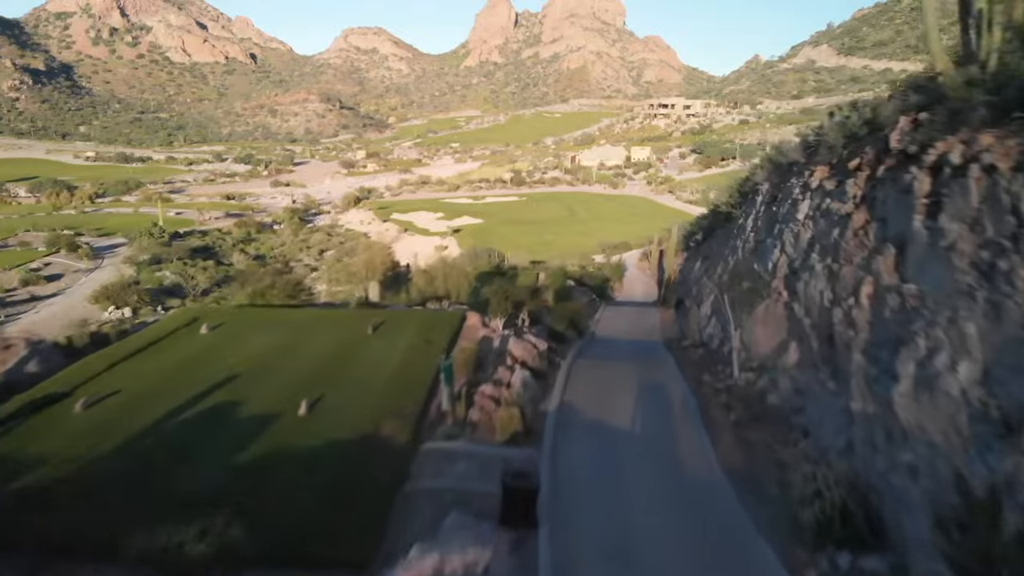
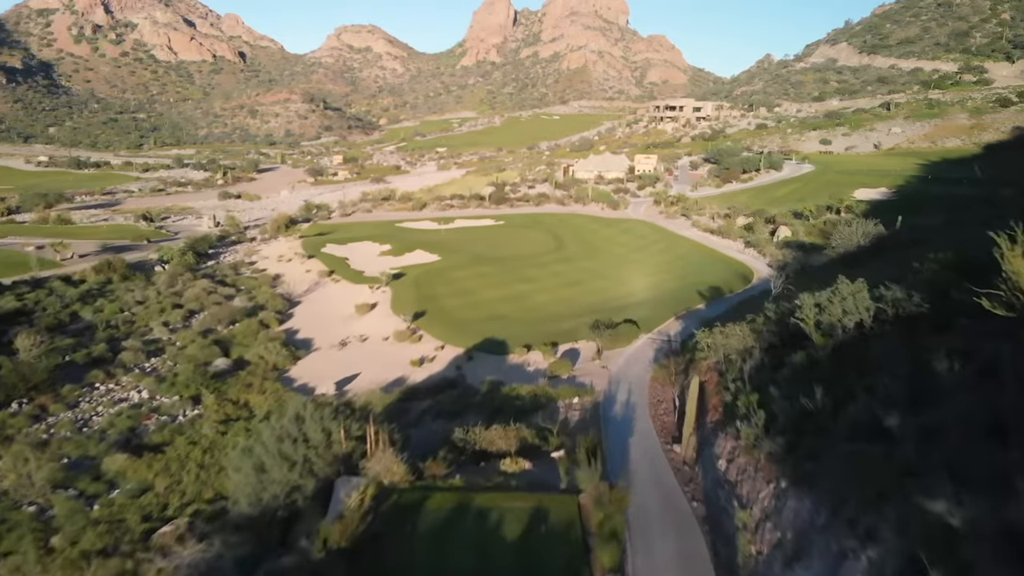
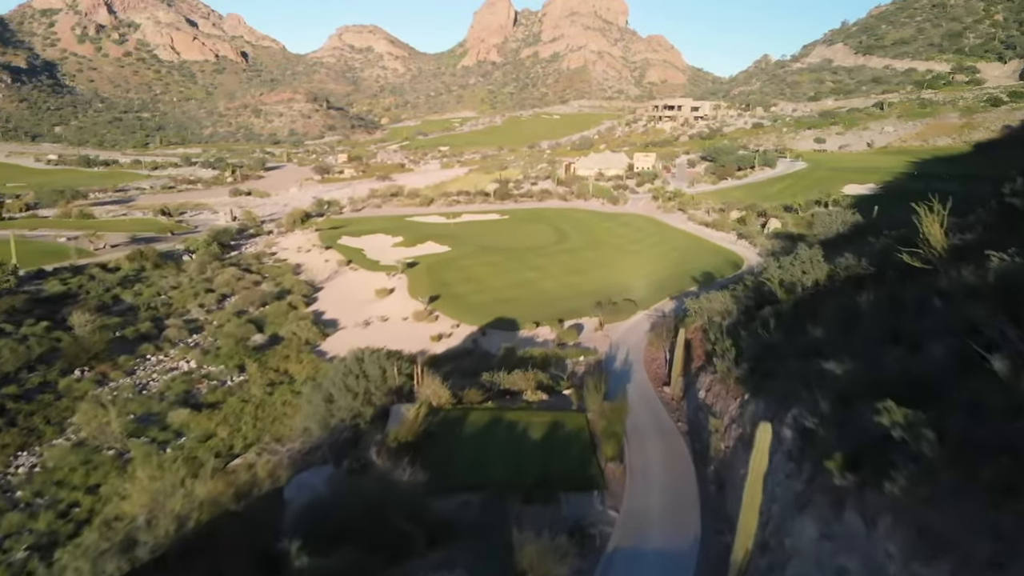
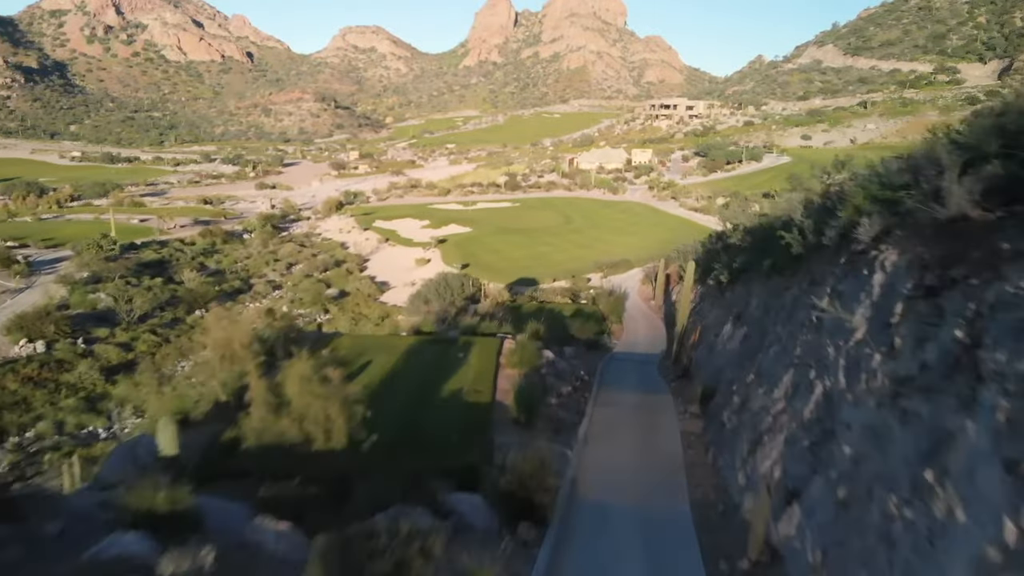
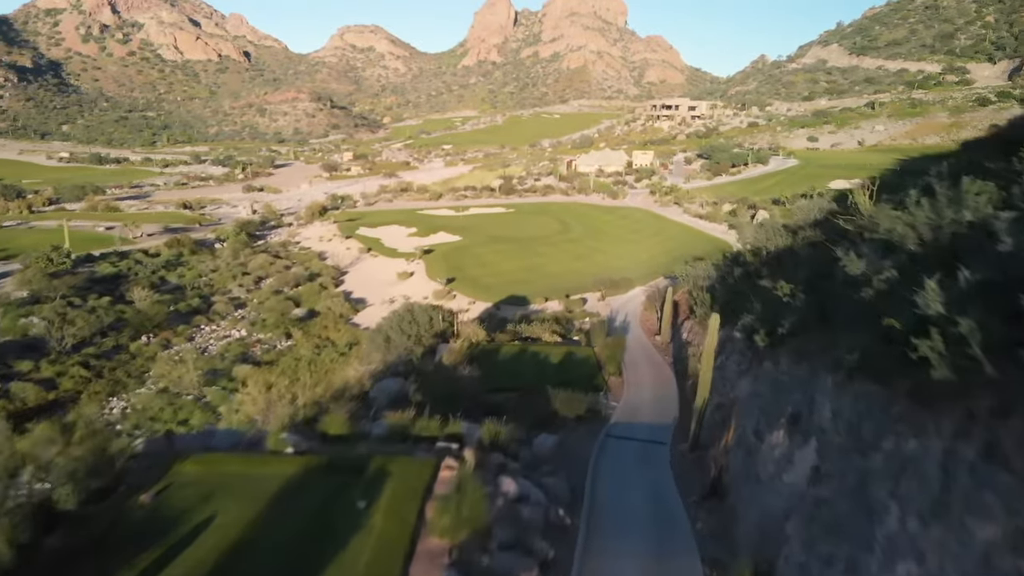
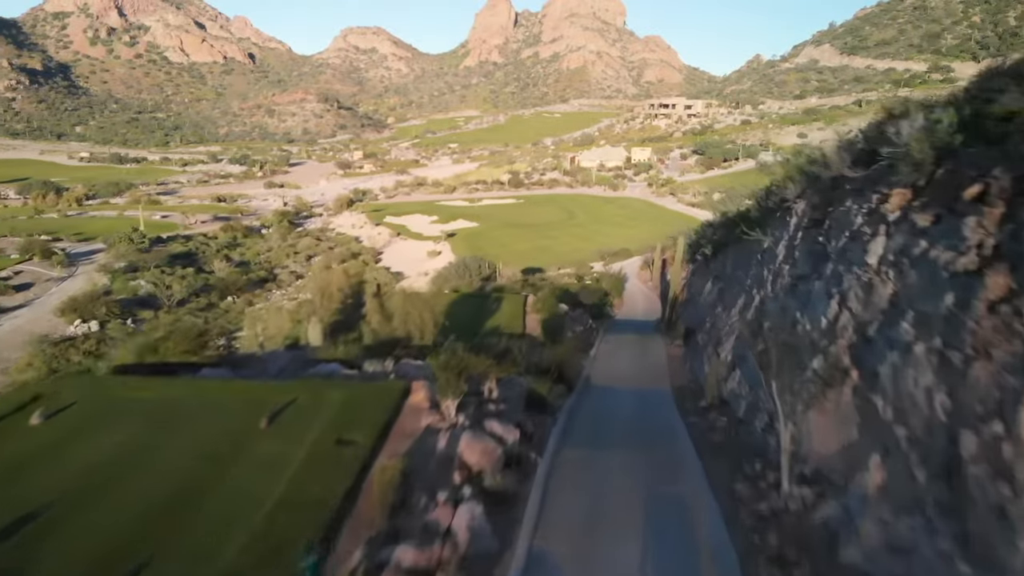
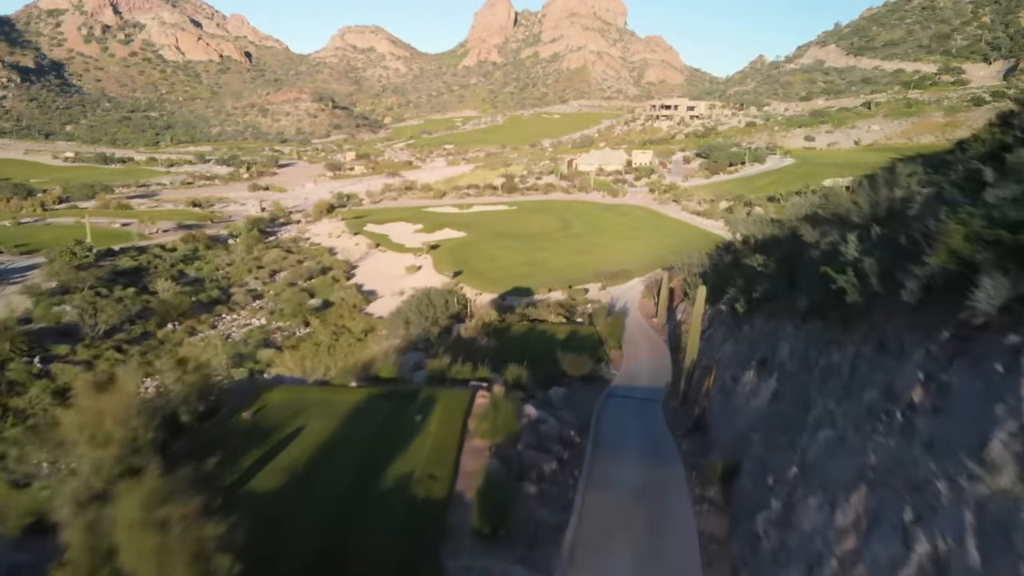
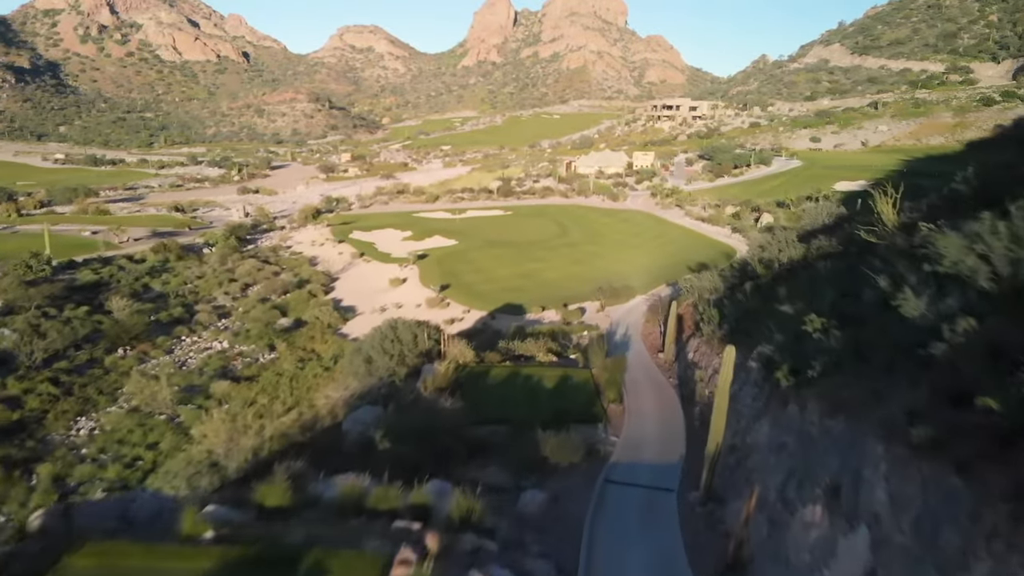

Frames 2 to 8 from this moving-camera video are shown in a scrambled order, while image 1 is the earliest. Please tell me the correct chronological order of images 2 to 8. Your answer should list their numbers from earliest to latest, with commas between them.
6, 4, 7, 5, 8, 3, 2
